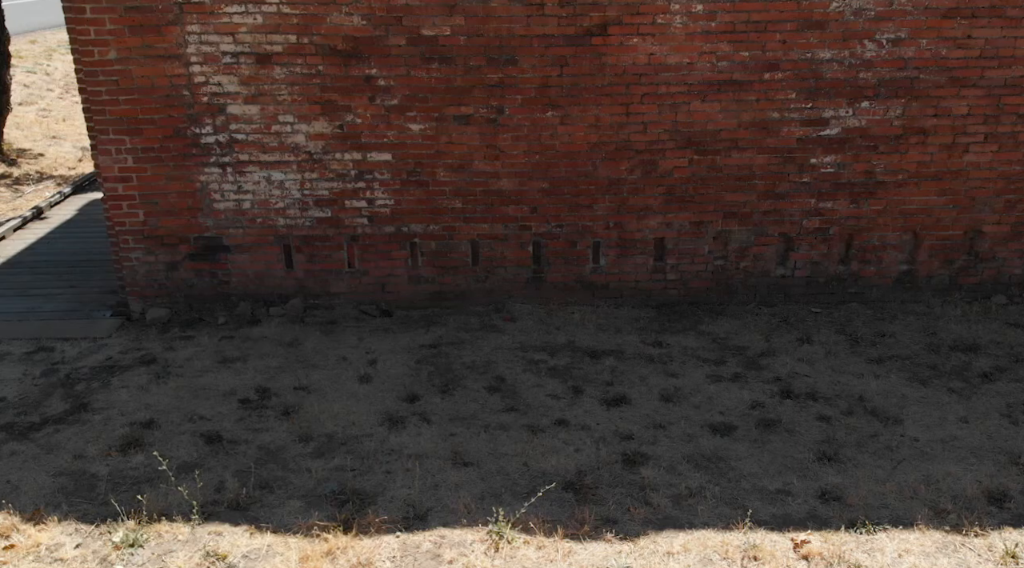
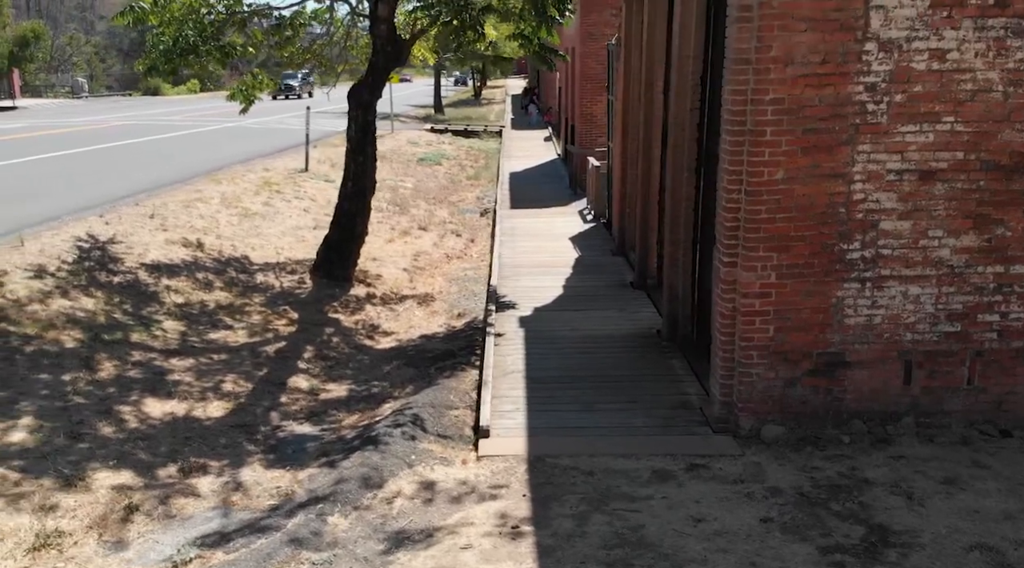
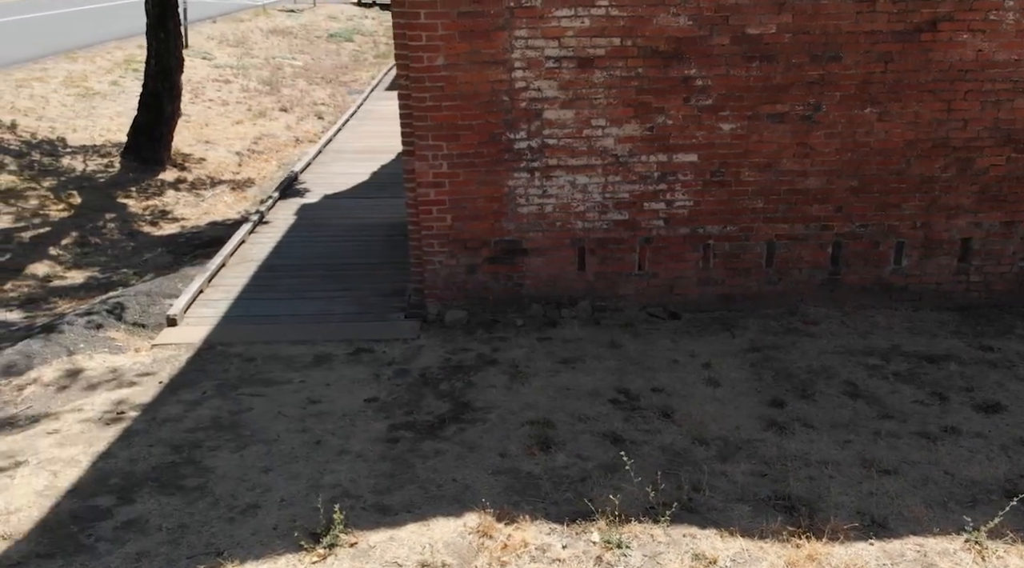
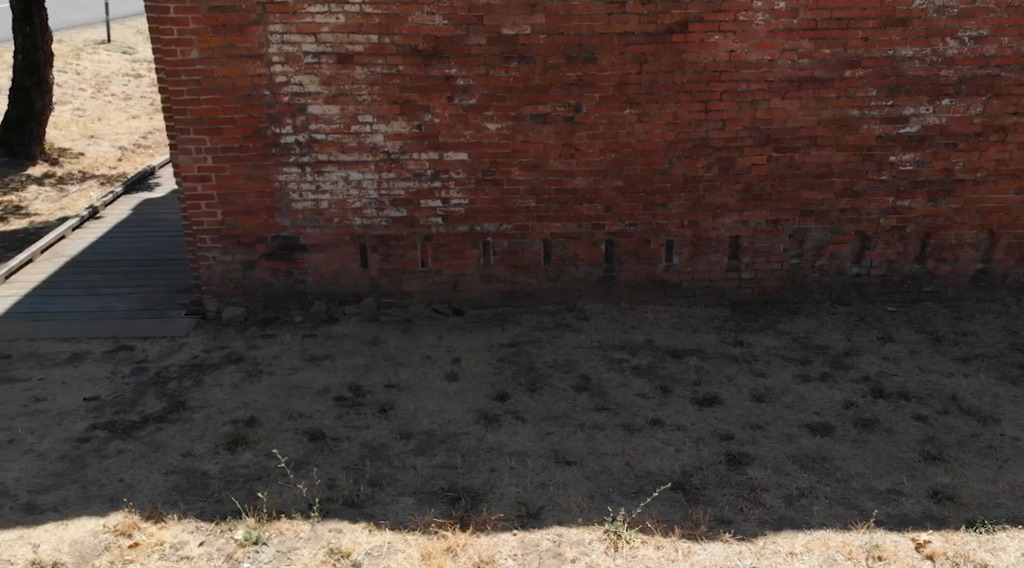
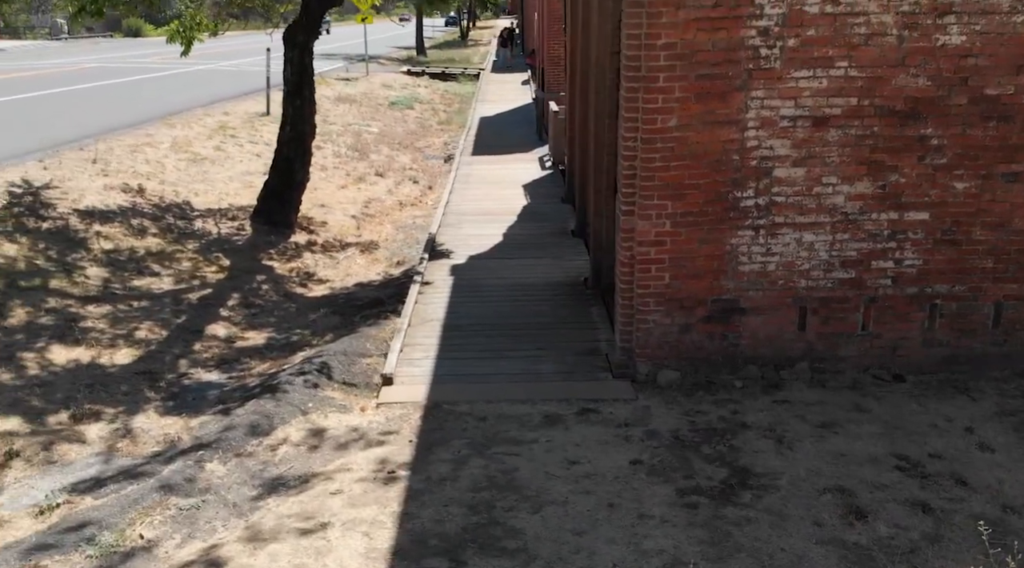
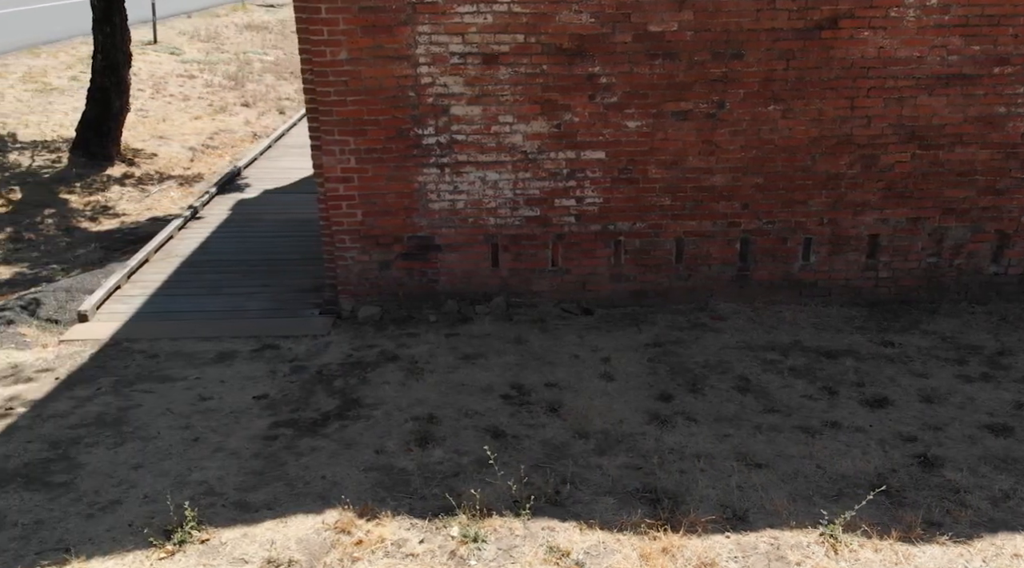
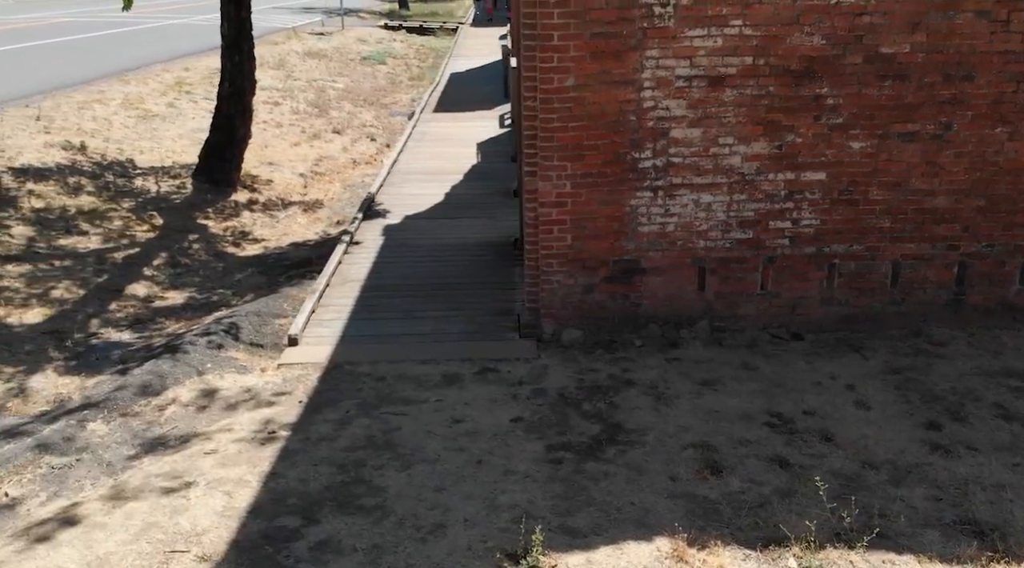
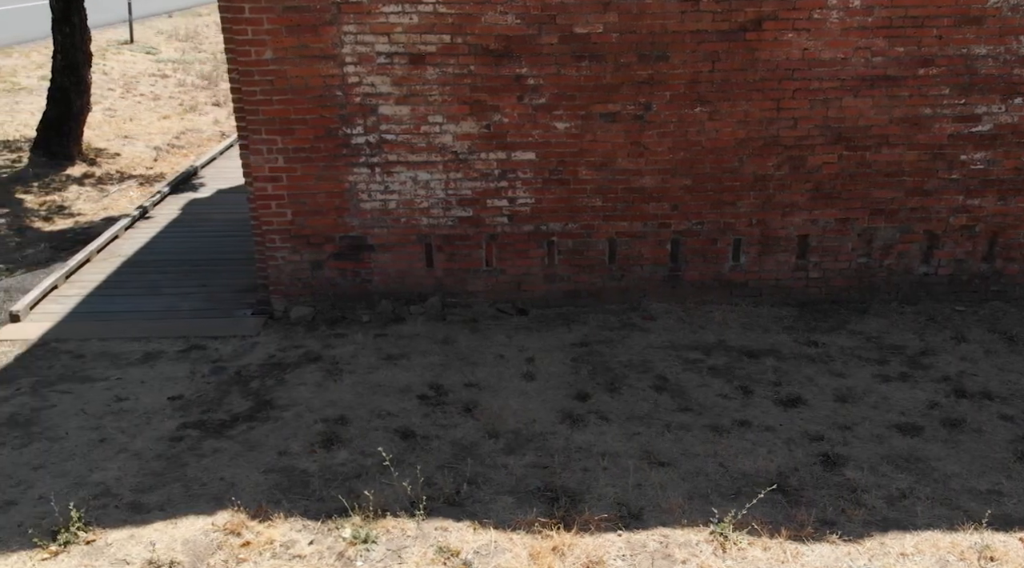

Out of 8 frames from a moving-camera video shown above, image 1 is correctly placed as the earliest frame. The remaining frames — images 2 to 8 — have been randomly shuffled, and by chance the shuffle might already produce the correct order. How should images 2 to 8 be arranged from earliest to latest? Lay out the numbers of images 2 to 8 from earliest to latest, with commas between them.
4, 8, 6, 3, 7, 5, 2
